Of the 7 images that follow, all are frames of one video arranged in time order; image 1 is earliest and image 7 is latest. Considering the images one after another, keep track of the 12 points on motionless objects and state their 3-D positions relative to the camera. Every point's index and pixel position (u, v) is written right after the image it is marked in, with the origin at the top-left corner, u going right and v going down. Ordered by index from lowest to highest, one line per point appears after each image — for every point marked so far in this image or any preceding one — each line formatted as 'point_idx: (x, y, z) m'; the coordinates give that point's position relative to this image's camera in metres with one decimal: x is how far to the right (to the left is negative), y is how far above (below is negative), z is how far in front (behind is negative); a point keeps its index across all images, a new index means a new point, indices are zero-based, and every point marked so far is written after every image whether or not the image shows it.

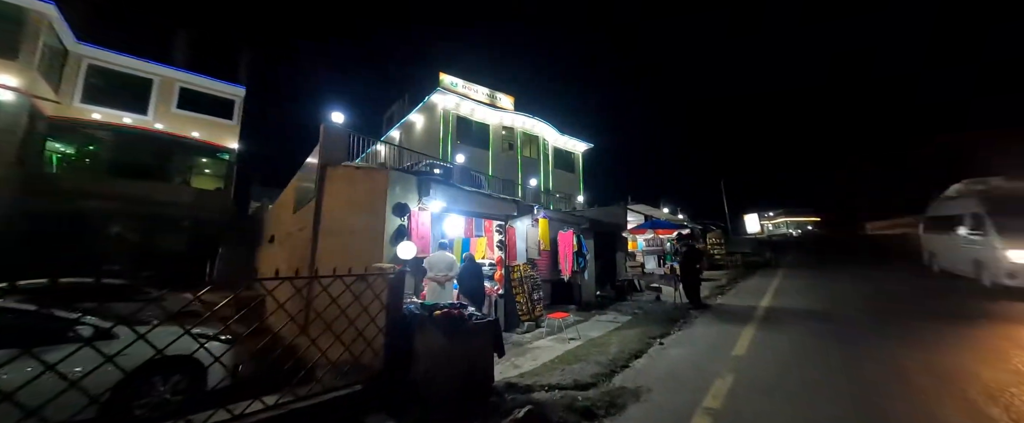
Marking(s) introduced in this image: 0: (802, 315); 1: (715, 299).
0: (+7.1, -2.6, +7.4) m
1: (+6.7, -2.9, +9.9) m
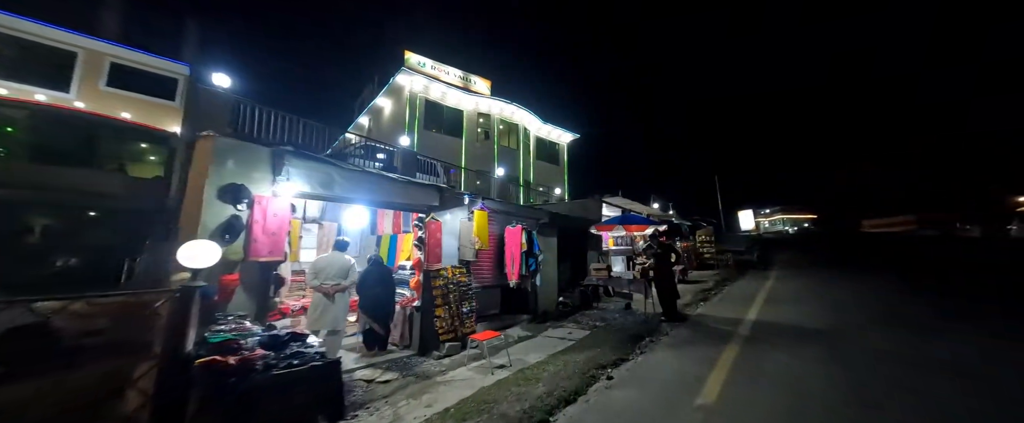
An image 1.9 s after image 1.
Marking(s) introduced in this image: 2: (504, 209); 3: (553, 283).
0: (+5.6, -2.4, +6.0) m
1: (+5.2, -2.7, +8.5) m
2: (-0.2, +0.1, +7.2) m
3: (+1.1, -2.0, +8.5) m
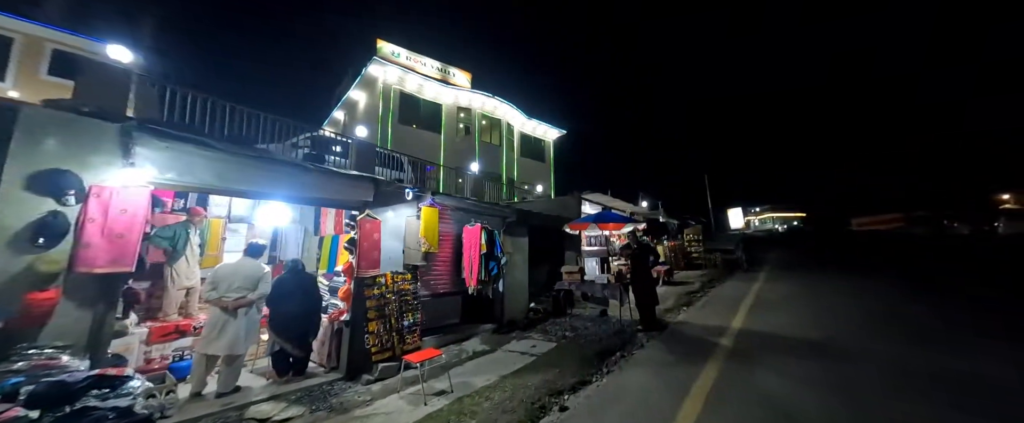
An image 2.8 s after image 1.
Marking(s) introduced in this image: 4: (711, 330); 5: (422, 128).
0: (+4.8, -2.4, +5.3) m
1: (+4.3, -2.7, +7.8) m
2: (-1.1, +0.1, +6.4) m
3: (+0.2, -2.0, +7.7) m
4: (+4.1, -2.4, +6.2) m
5: (-5.3, +4.9, +17.3) m
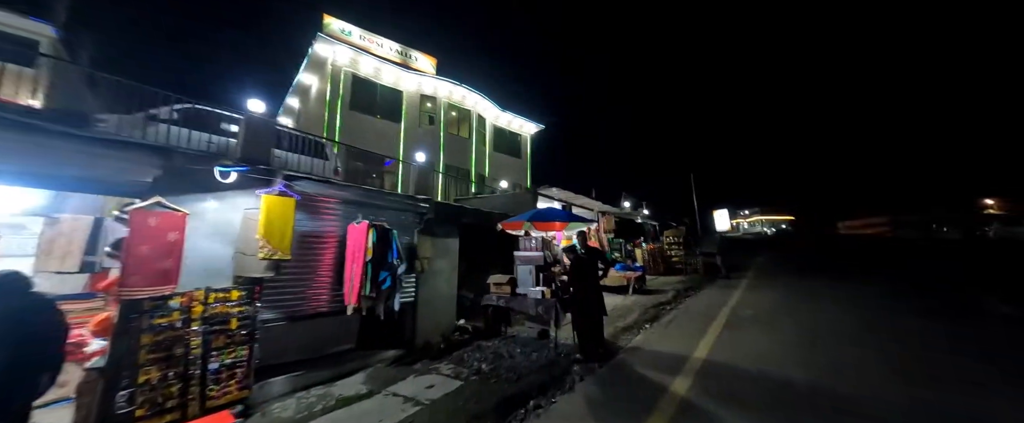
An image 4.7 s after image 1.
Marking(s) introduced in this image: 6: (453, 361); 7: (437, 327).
0: (+3.2, -2.3, +3.9) m
1: (+2.6, -2.6, +6.4) m
2: (-2.7, +0.2, +4.9) m
3: (-1.4, -1.9, +6.2) m
4: (+2.4, -2.4, +4.7) m
5: (-7.1, +5.0, +15.7) m
6: (-1.0, -2.6, +5.1) m
7: (-1.5, -2.3, +6.0) m
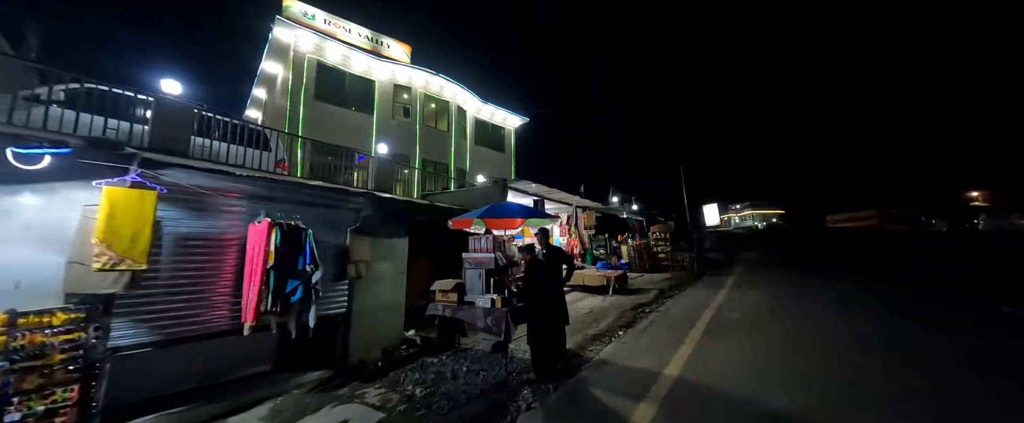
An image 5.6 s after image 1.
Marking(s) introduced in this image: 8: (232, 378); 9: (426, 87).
0: (+2.4, -2.2, +3.2) m
1: (+1.8, -2.5, +5.7) m
2: (-3.5, +0.3, +4.0) m
3: (-2.3, -1.8, +5.4) m
4: (+1.6, -2.3, +4.0) m
5: (-8.1, +5.1, +14.7) m
6: (-1.8, -2.5, +4.3) m
7: (-2.4, -2.3, +5.2) m
8: (-3.9, -2.3, +4.1) m
9: (-5.0, +7.3, +17.3) m
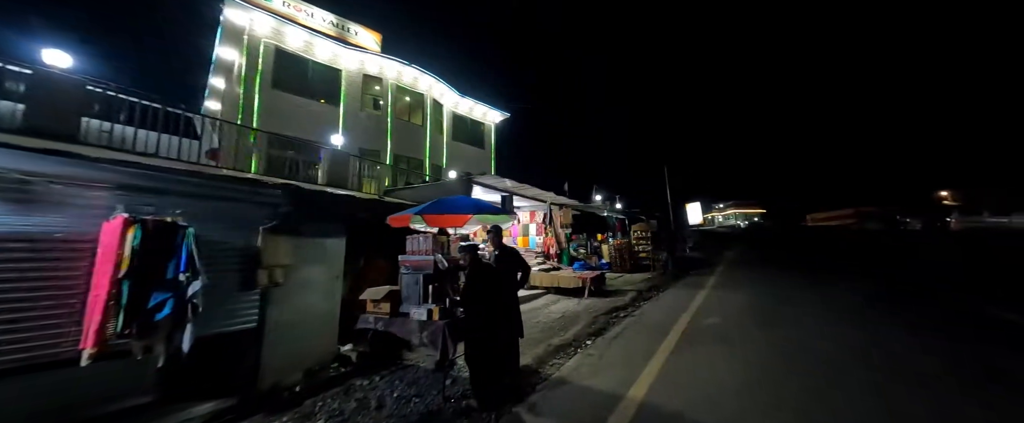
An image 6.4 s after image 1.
0: (+1.7, -2.2, +2.6) m
1: (+1.0, -2.4, +5.0) m
2: (-4.2, +0.3, +3.2) m
3: (-3.1, -1.7, +4.6) m
4: (+0.9, -2.2, +3.4) m
5: (-9.3, +5.2, +13.7) m
6: (-2.6, -2.5, +3.5) m
7: (-3.1, -2.2, +4.4) m
8: (-4.6, -2.2, +3.2) m
9: (-6.2, +7.4, +16.3) m
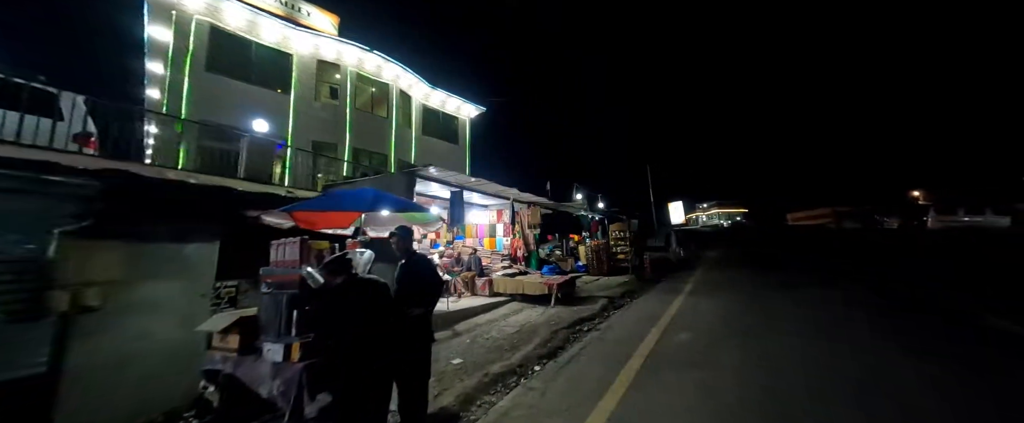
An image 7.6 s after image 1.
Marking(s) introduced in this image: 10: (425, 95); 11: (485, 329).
0: (+0.7, -2.1, +1.6) m
1: (-0.1, -2.4, +4.0) m
2: (-5.2, +0.4, +2.0) m
3: (-4.1, -1.7, +3.4) m
4: (-0.1, -2.2, +2.3) m
5: (-10.6, +5.3, +12.2) m
6: (-3.6, -2.4, +2.4) m
7: (-4.2, -2.2, +3.3) m
8: (-5.6, -2.2, +2.0) m
9: (-7.7, +7.4, +15.0) m
10: (-5.2, +7.1, +17.9) m
11: (-0.6, -2.7, +6.7) m
